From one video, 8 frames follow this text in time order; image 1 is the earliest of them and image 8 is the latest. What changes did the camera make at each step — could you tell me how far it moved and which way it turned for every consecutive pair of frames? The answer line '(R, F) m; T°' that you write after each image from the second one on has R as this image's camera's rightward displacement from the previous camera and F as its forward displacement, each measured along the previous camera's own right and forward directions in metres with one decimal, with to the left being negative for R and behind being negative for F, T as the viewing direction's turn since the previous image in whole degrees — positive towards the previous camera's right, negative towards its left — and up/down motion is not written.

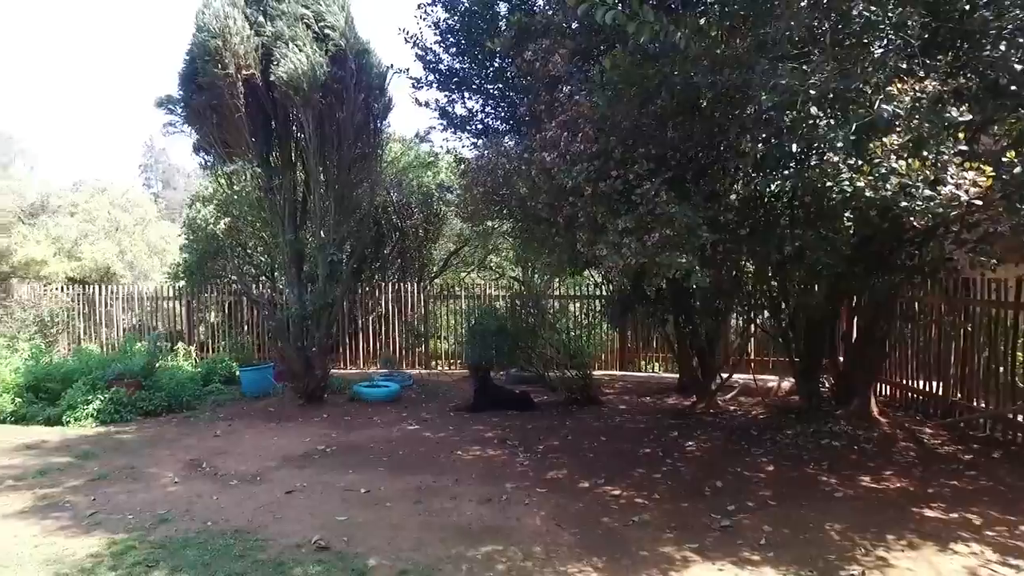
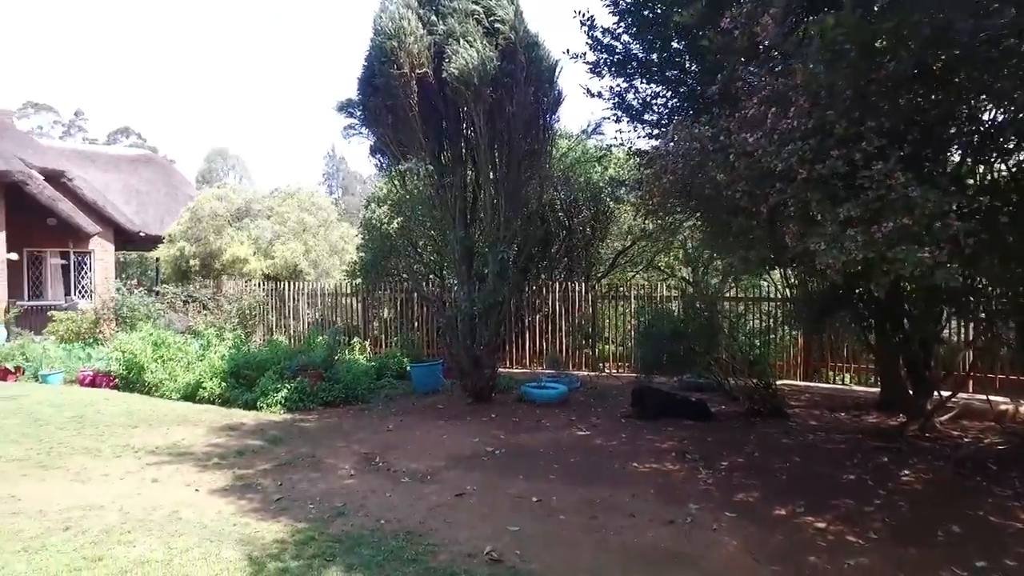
(-0.2, +0.4) m; -13°
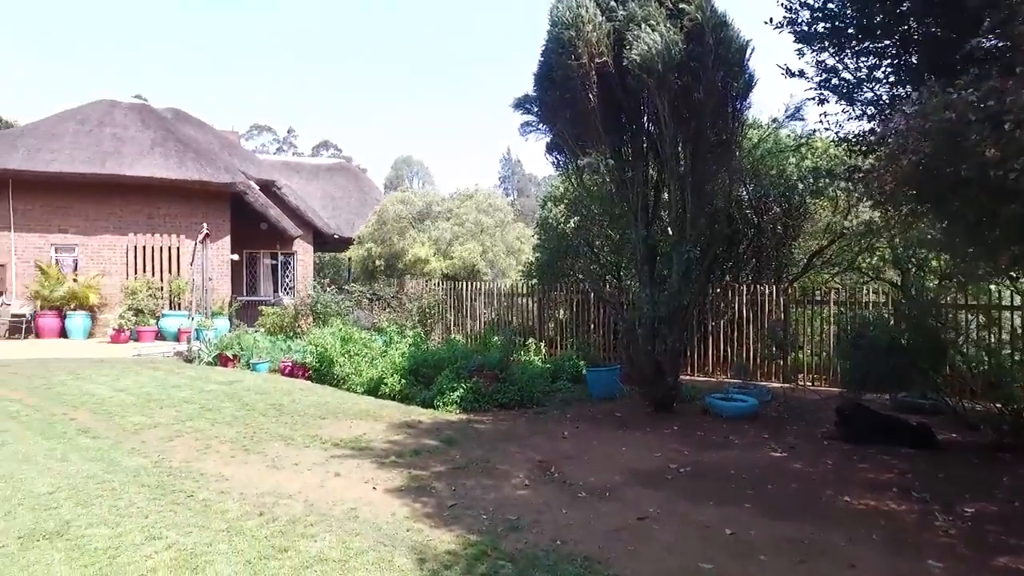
(-0.1, +0.4) m; -14°
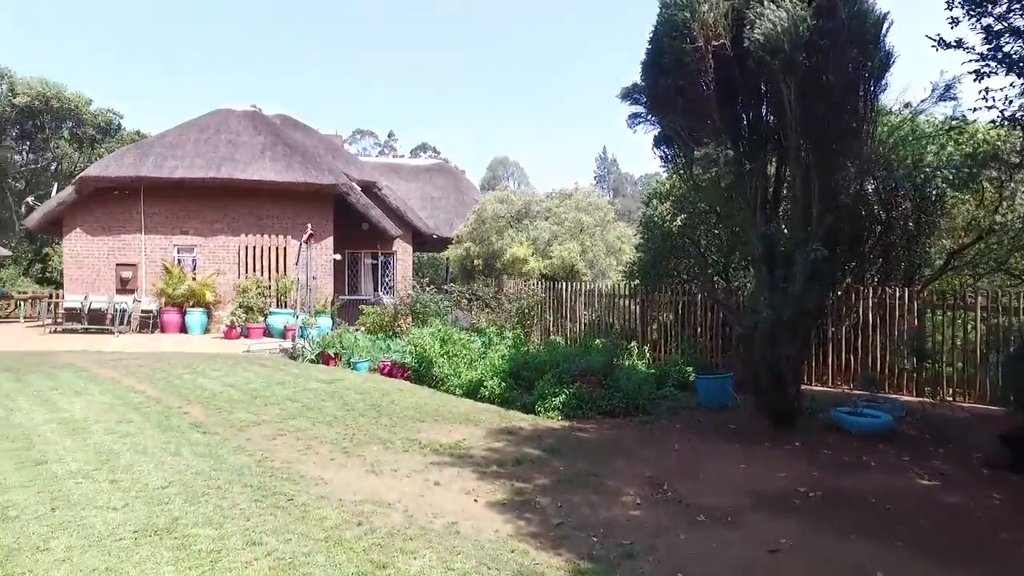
(-0.1, +0.4) m; -8°
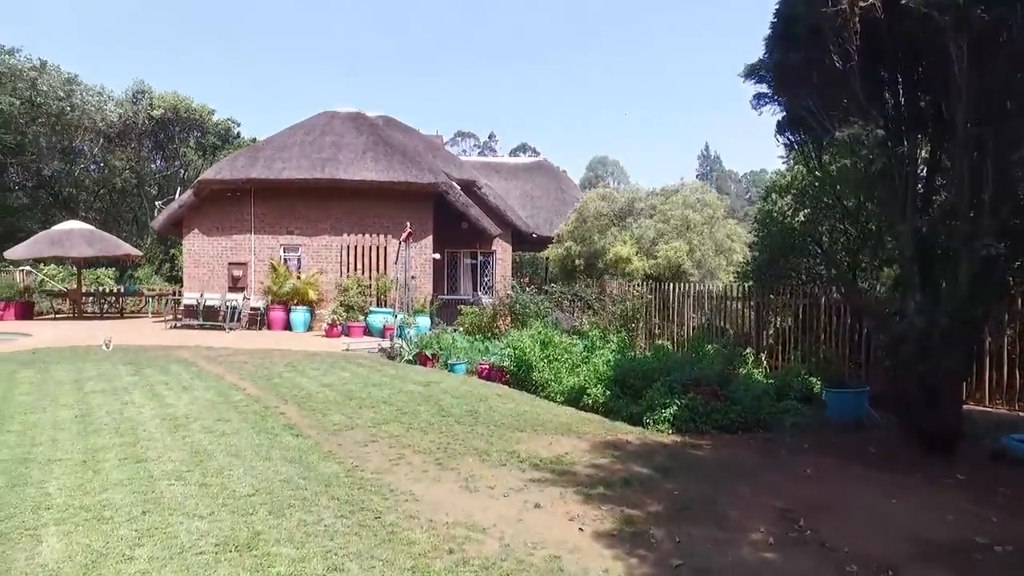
(-0.1, +0.6) m; -8°
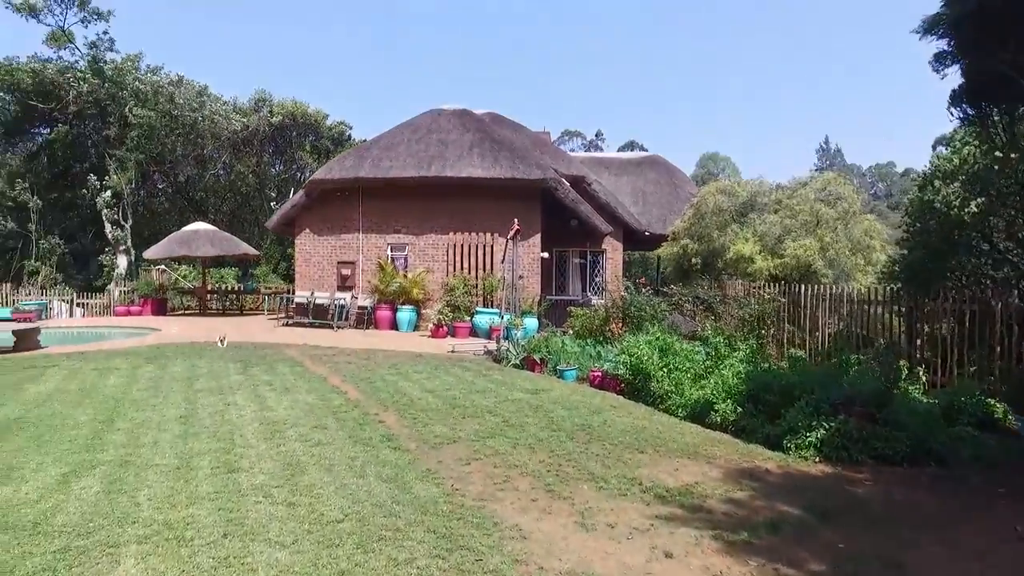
(-0.1, +0.9) m; -9°
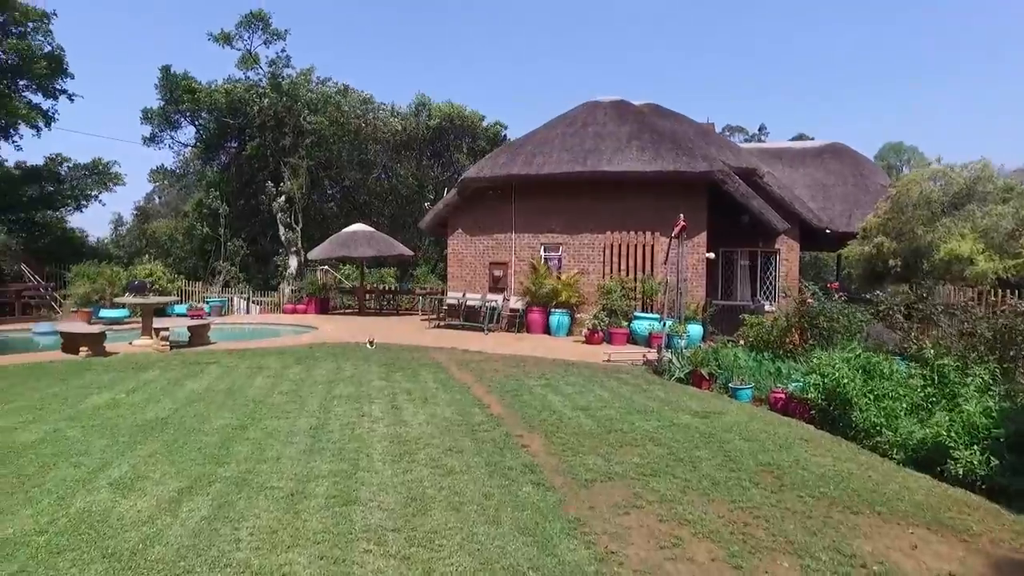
(-0.1, +1.3) m; -12°
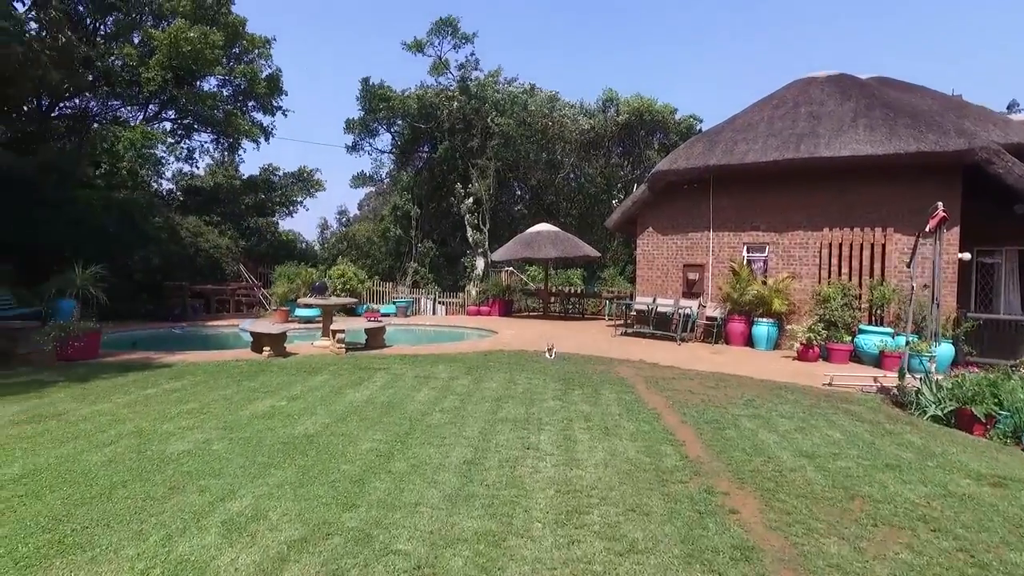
(-0.1, +1.7) m; -15°
